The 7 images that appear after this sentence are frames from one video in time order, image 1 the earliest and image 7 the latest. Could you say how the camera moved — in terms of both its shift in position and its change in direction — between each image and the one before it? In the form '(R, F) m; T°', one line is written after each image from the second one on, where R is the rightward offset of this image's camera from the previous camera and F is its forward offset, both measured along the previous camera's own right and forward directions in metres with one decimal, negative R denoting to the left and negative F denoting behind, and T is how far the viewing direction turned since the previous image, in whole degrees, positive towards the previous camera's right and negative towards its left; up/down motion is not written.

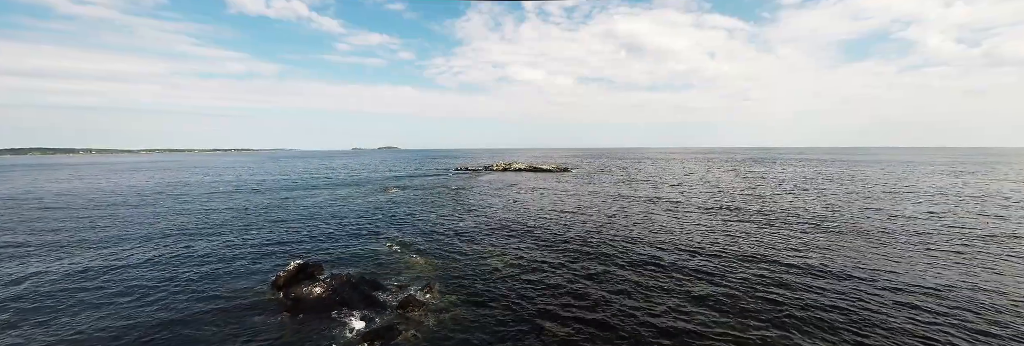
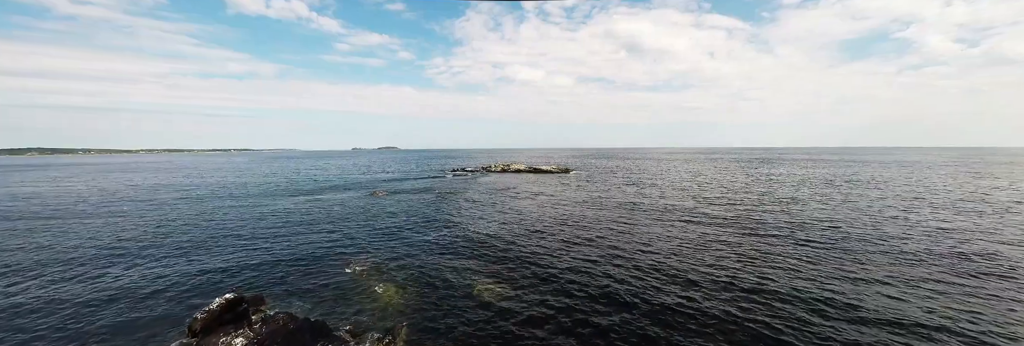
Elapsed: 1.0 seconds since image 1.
(+0.4, +4.0) m; 0°
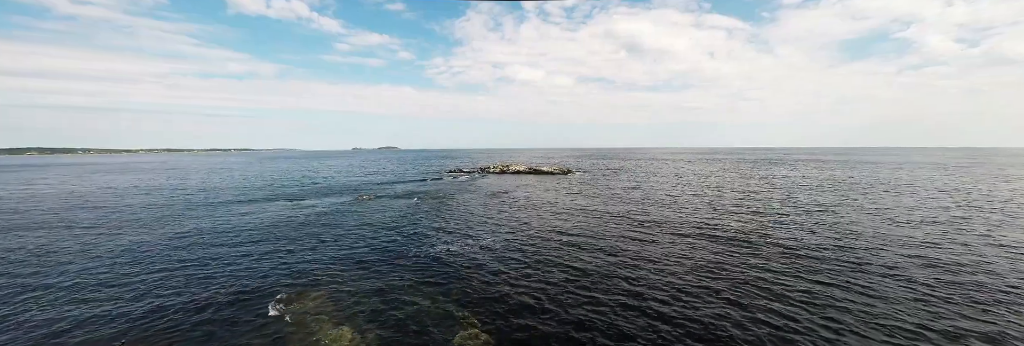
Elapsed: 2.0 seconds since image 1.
(+0.2, +3.5) m; 0°
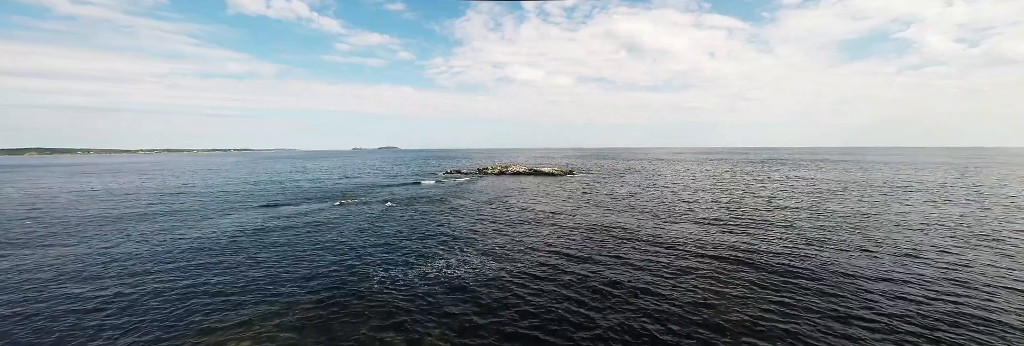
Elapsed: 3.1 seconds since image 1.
(+0.2, +3.7) m; 0°
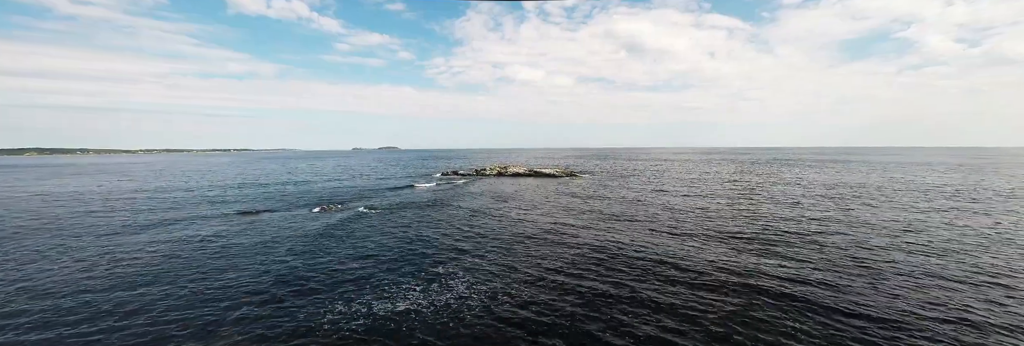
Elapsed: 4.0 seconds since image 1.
(+0.3, +3.3) m; 0°
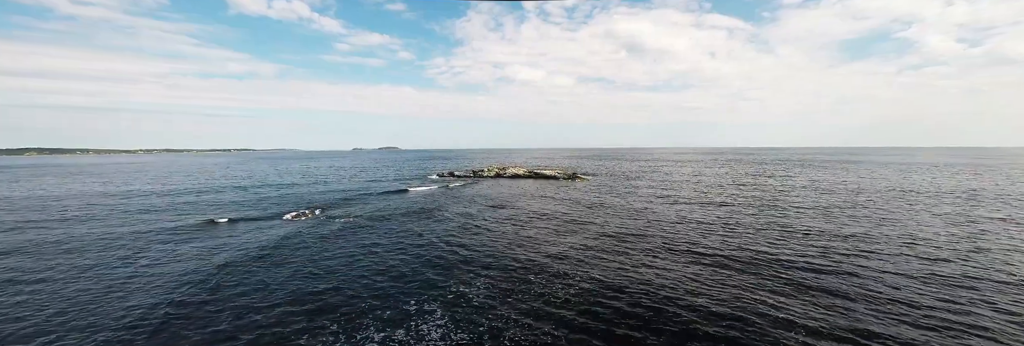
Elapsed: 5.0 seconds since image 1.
(+0.3, +3.6) m; 0°
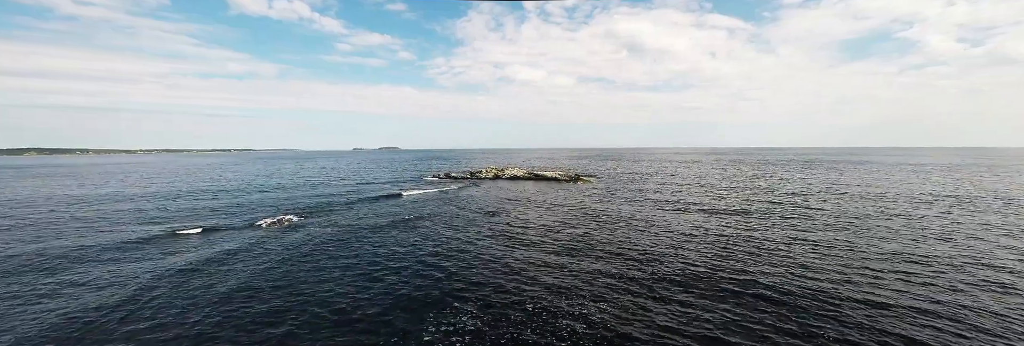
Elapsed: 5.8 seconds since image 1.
(+0.1, +3.2) m; 0°
